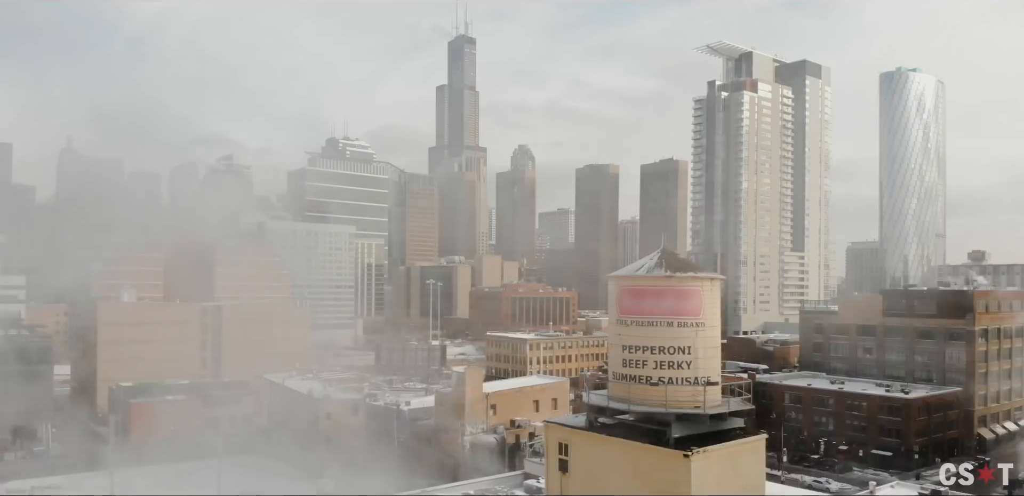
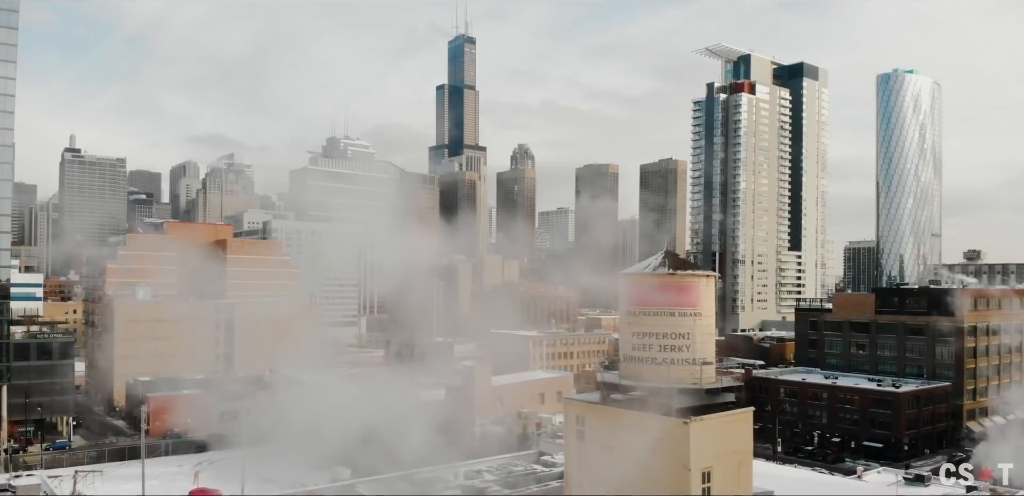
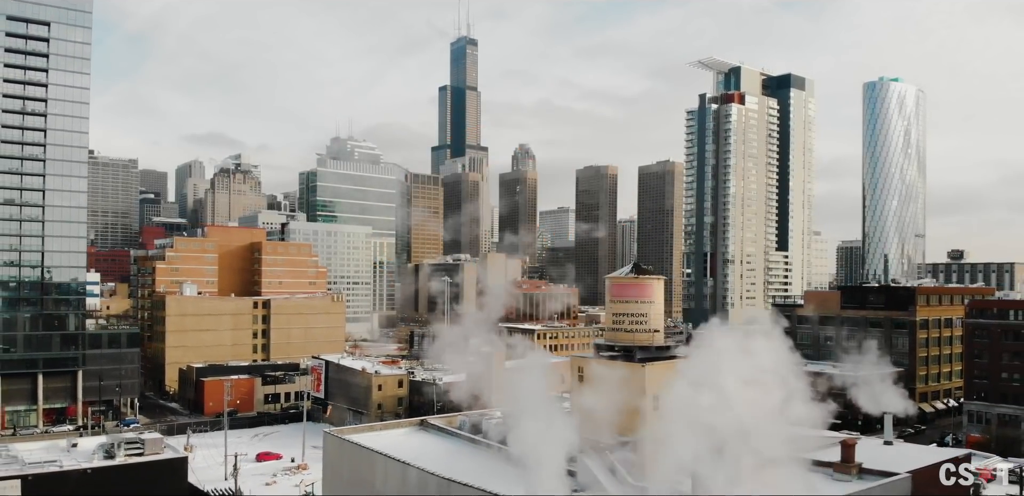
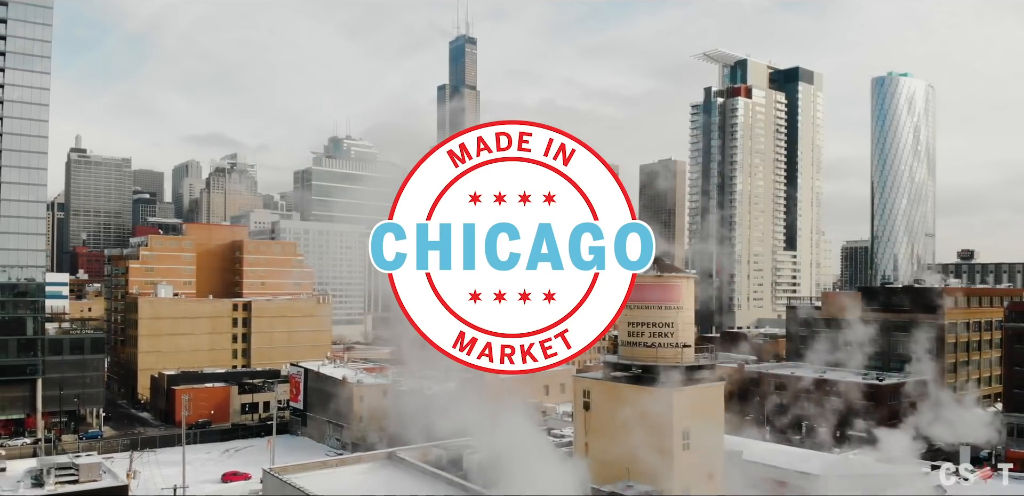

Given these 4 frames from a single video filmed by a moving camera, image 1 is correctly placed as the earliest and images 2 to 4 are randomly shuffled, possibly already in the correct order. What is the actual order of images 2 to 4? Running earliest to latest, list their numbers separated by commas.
2, 4, 3
